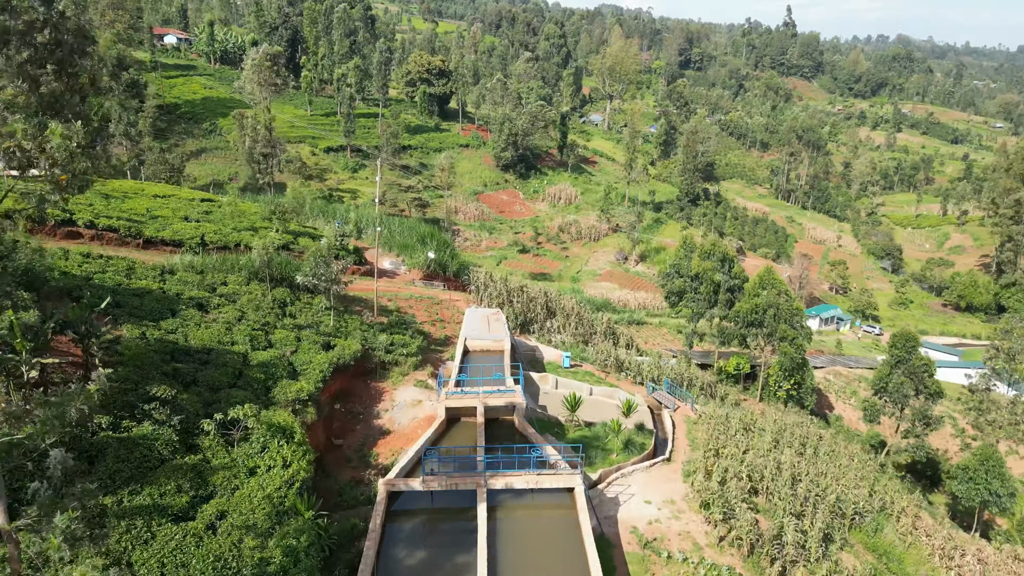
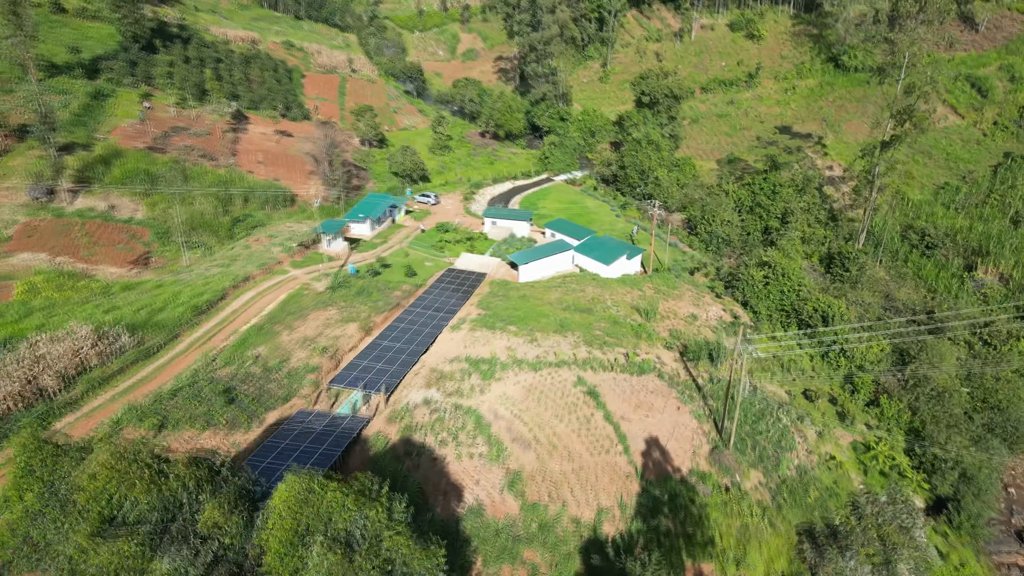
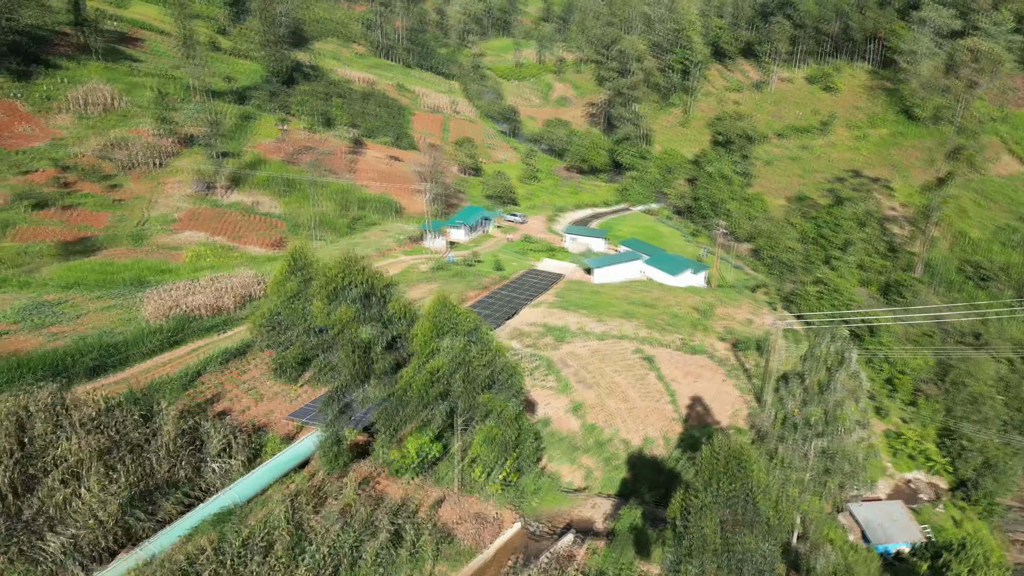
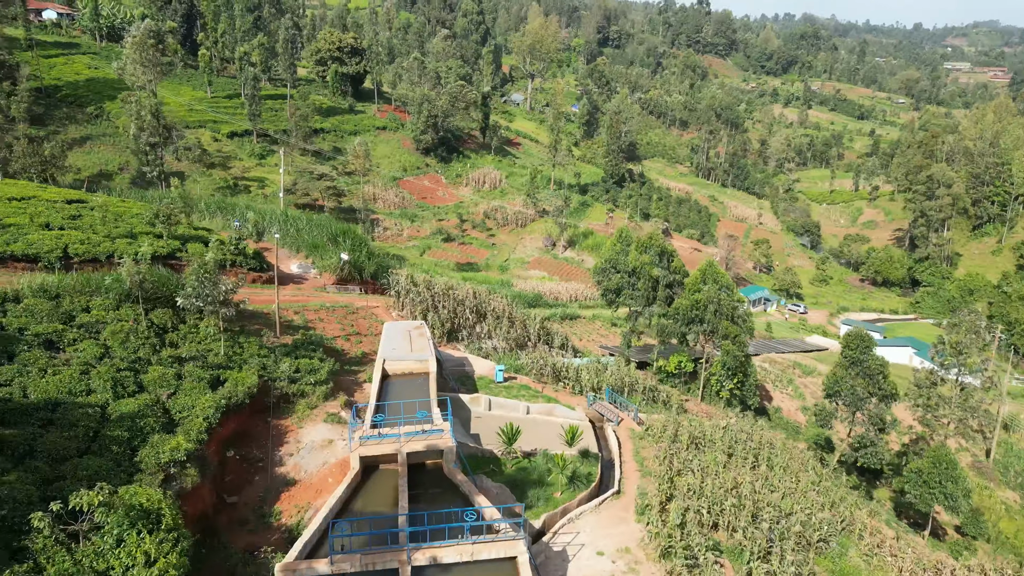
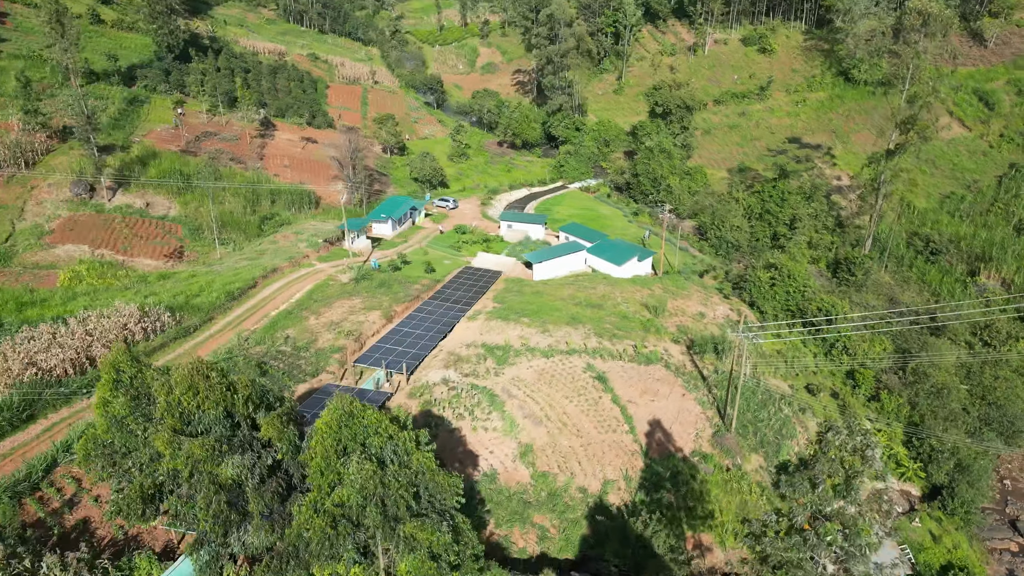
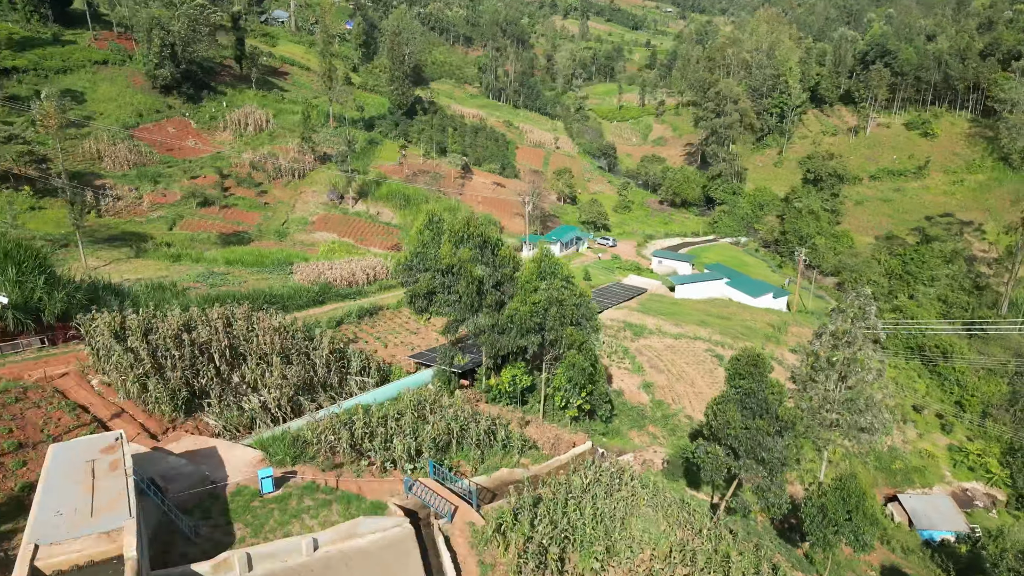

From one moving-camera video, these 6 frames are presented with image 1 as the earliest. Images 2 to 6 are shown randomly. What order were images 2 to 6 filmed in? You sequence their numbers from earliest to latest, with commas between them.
4, 6, 3, 5, 2
